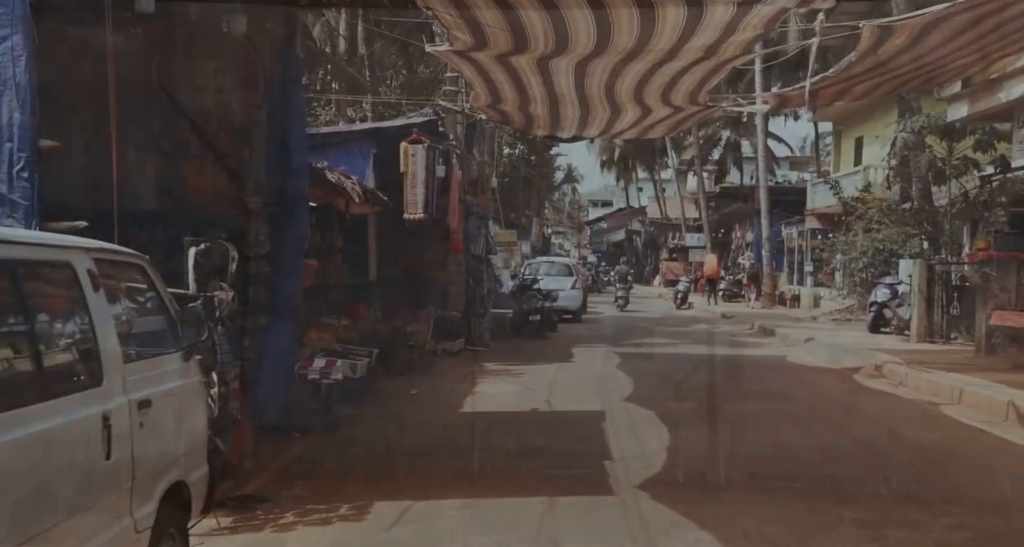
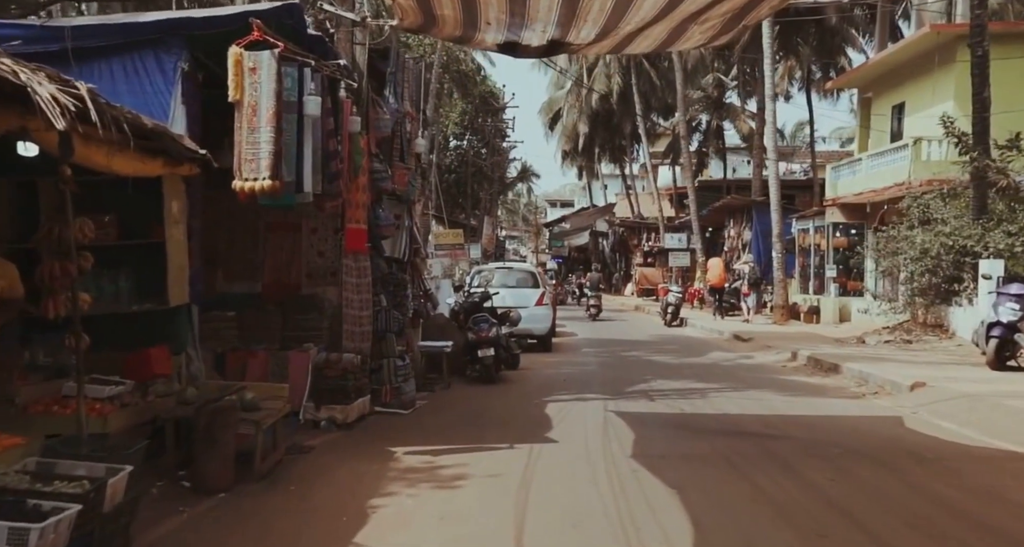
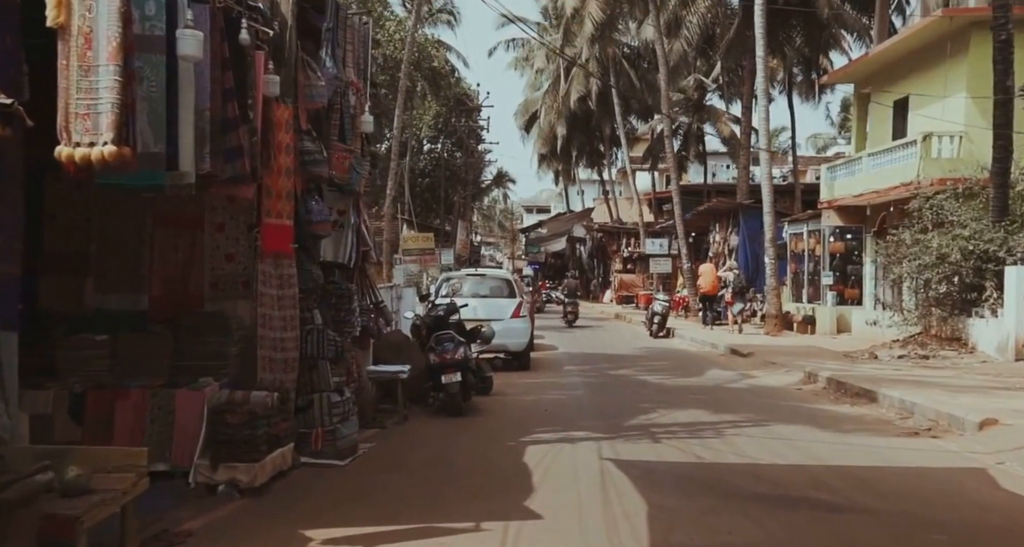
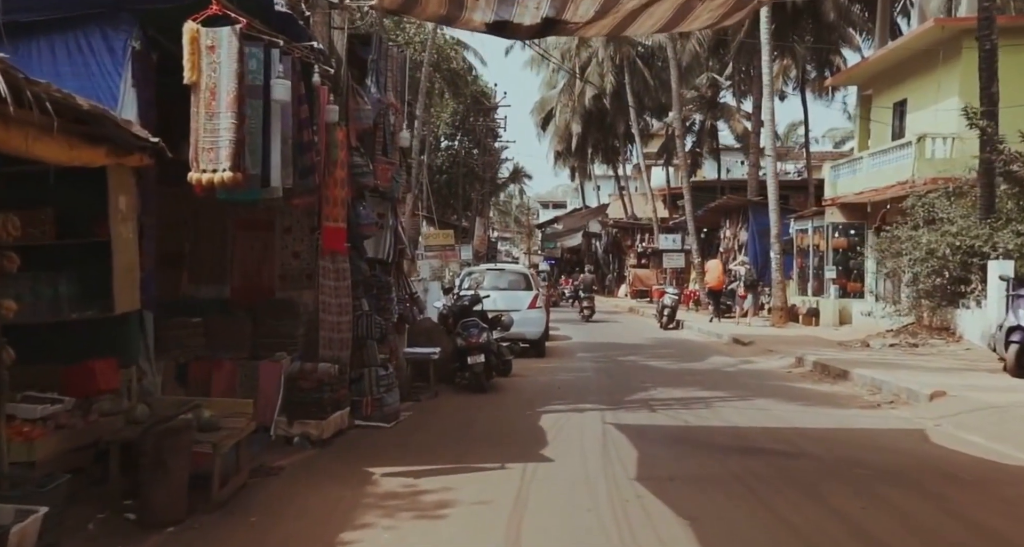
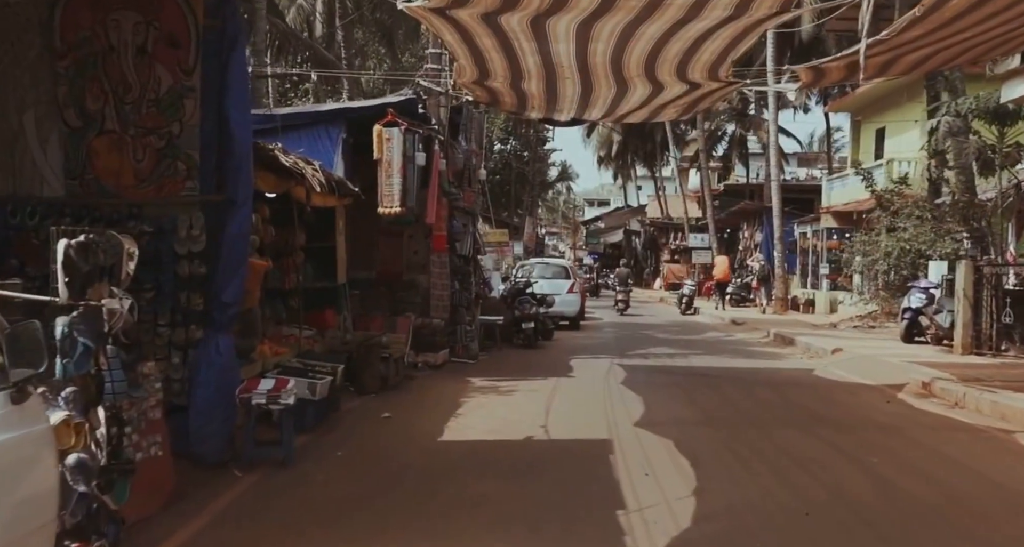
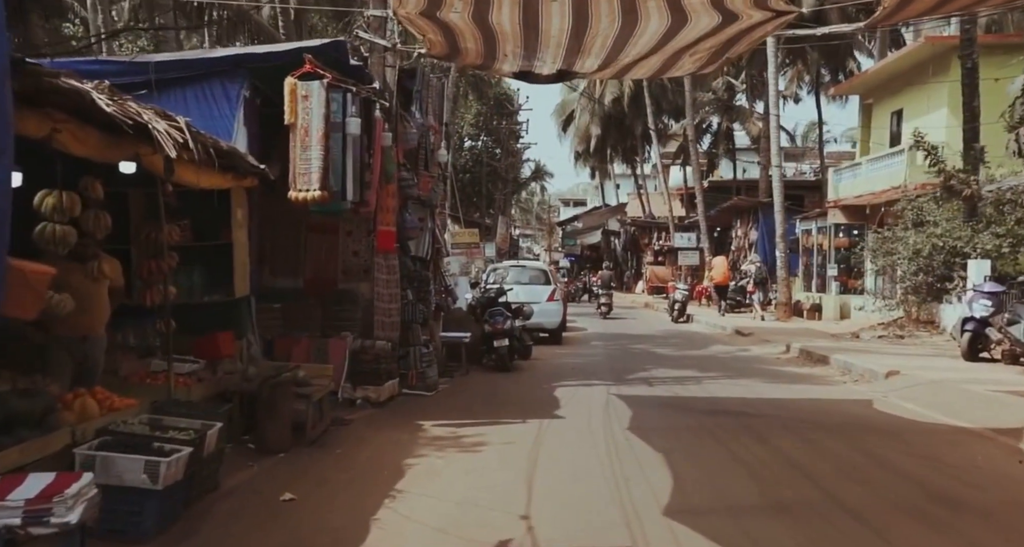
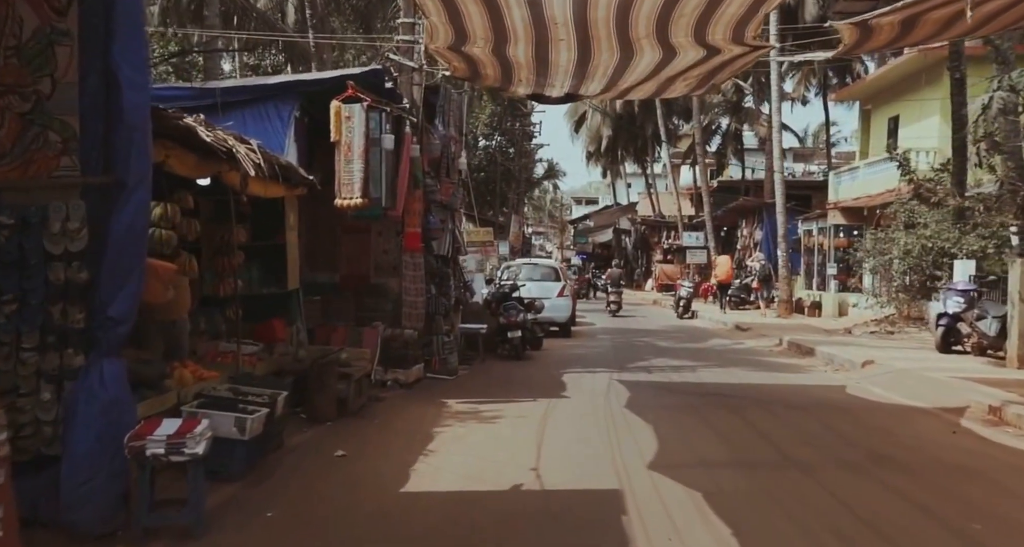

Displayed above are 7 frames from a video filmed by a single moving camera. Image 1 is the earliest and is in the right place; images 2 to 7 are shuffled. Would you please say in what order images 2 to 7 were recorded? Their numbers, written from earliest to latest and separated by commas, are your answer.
5, 7, 6, 2, 4, 3
